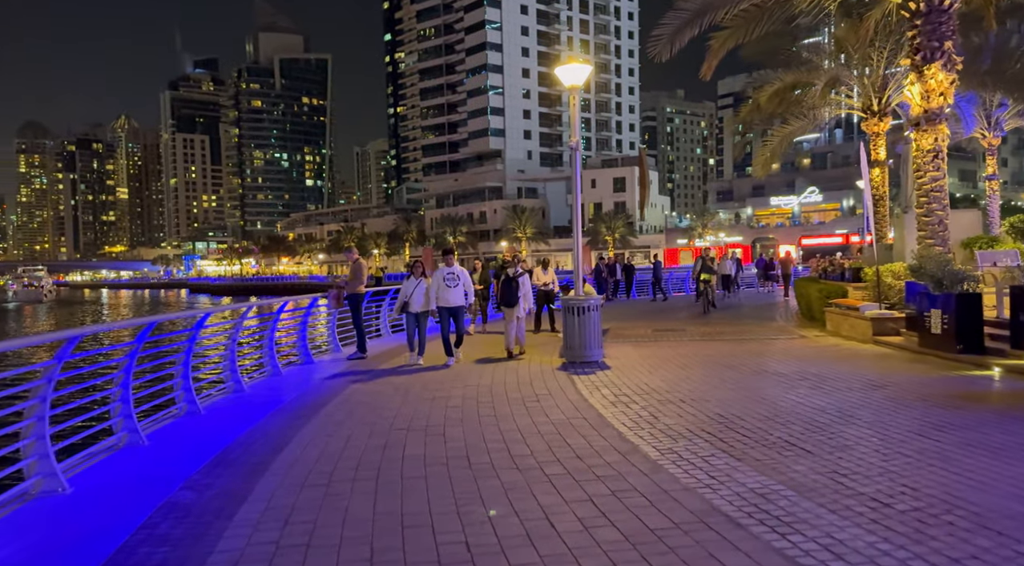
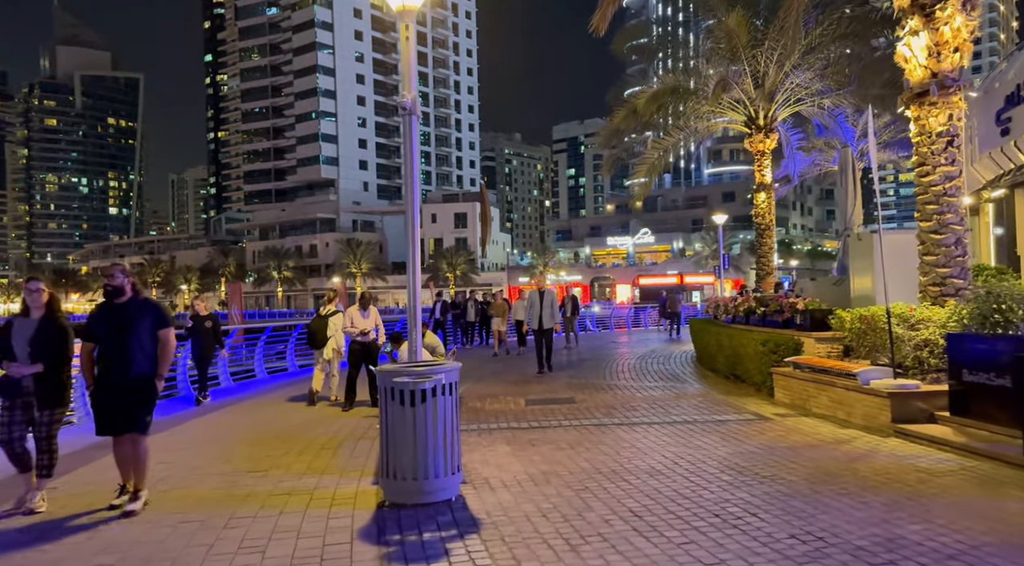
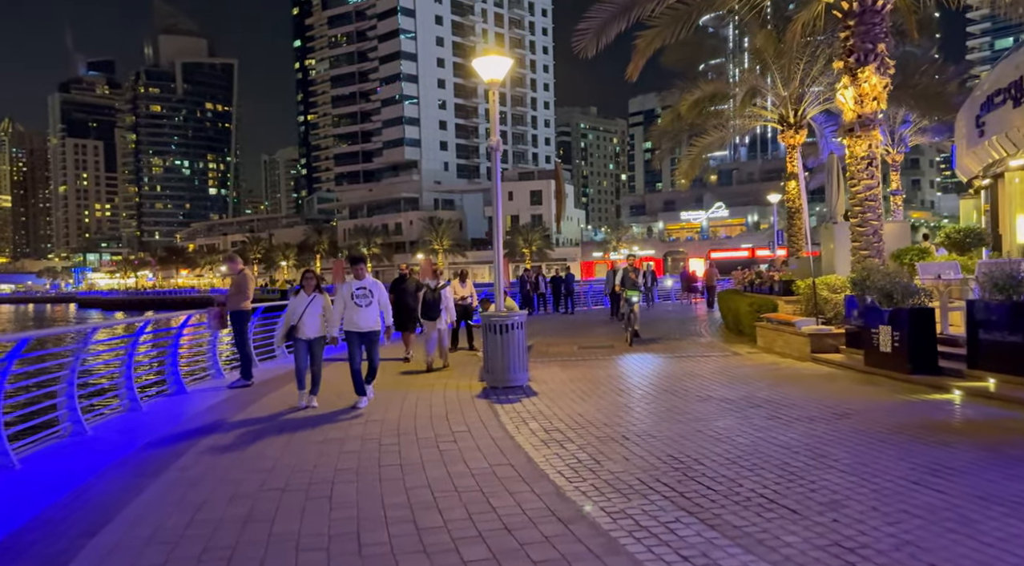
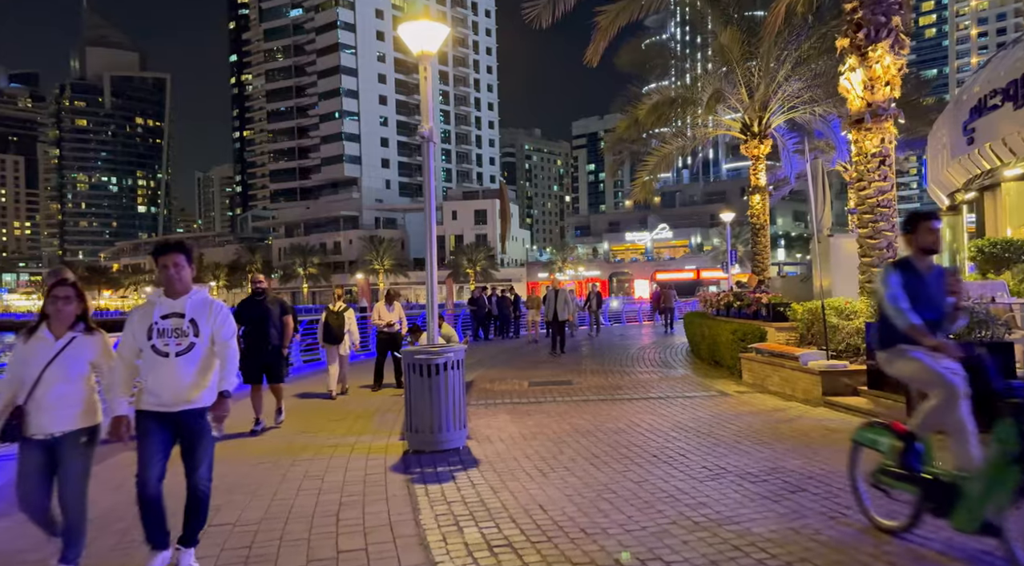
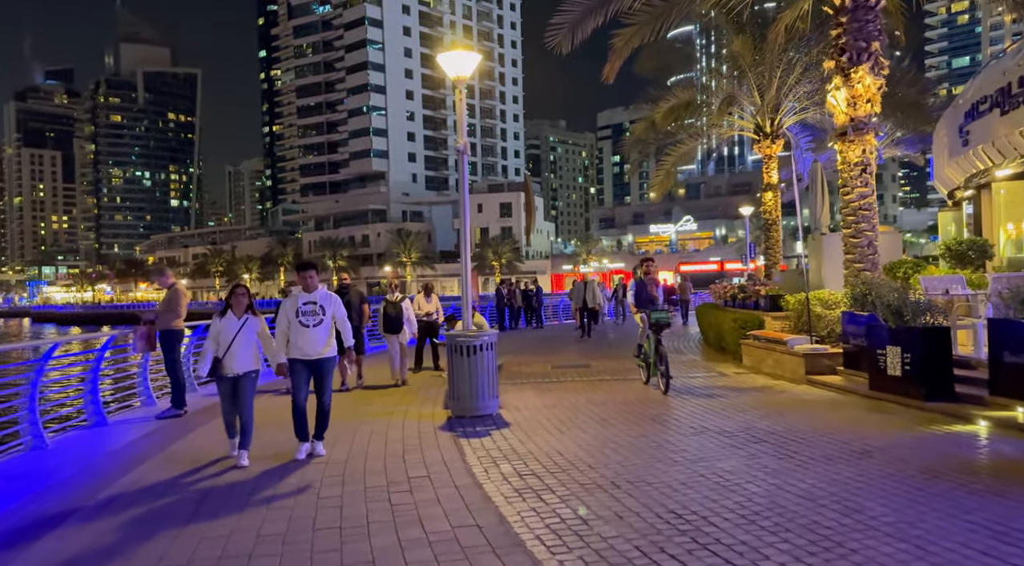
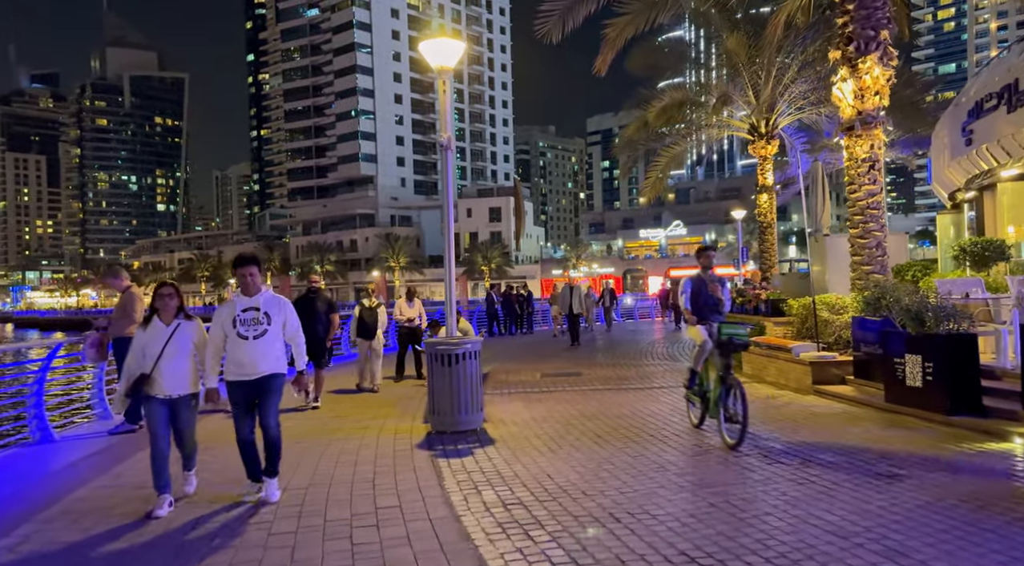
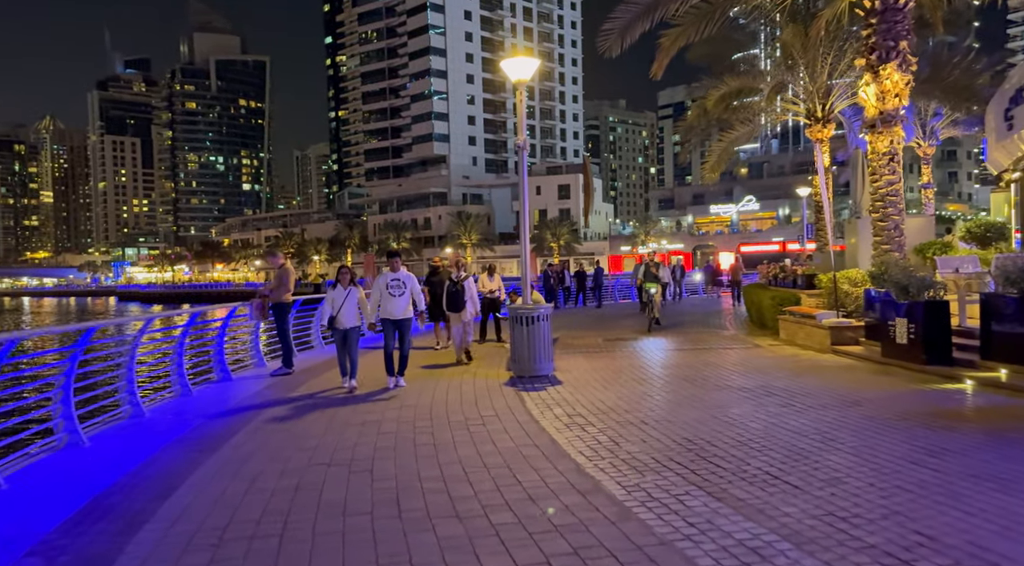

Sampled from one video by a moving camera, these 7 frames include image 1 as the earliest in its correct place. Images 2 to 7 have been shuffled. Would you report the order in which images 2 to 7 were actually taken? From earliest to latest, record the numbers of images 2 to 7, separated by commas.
7, 3, 5, 6, 4, 2
